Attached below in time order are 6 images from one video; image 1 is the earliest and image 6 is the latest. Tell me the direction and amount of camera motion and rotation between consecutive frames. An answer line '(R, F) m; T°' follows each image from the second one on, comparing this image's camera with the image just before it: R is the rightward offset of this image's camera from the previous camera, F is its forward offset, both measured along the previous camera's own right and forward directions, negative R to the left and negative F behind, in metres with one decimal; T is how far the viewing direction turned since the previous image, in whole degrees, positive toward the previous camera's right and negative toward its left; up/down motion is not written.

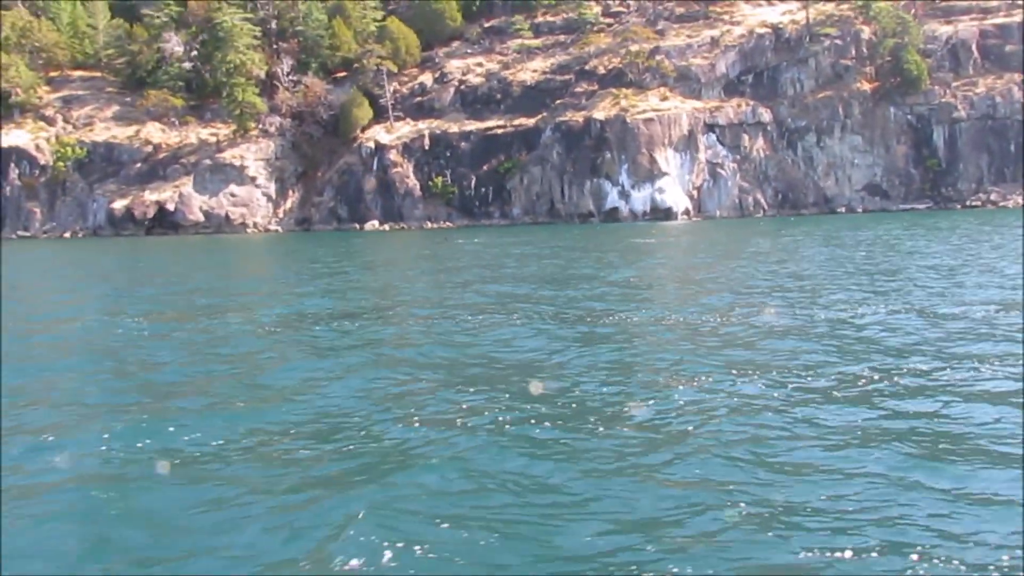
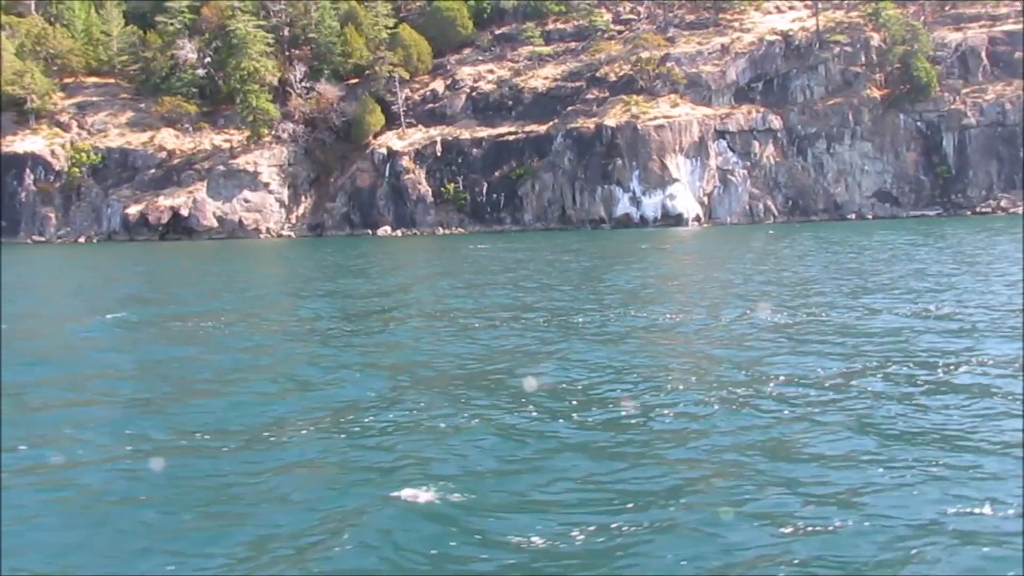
(-0.4, -0.2) m; 0°
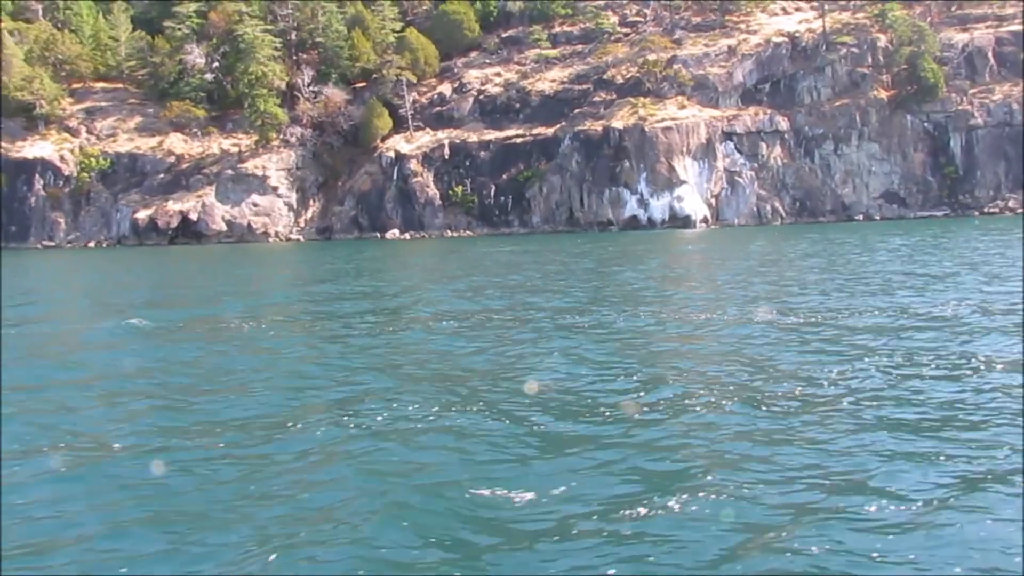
(-0.3, 0.0) m; 0°
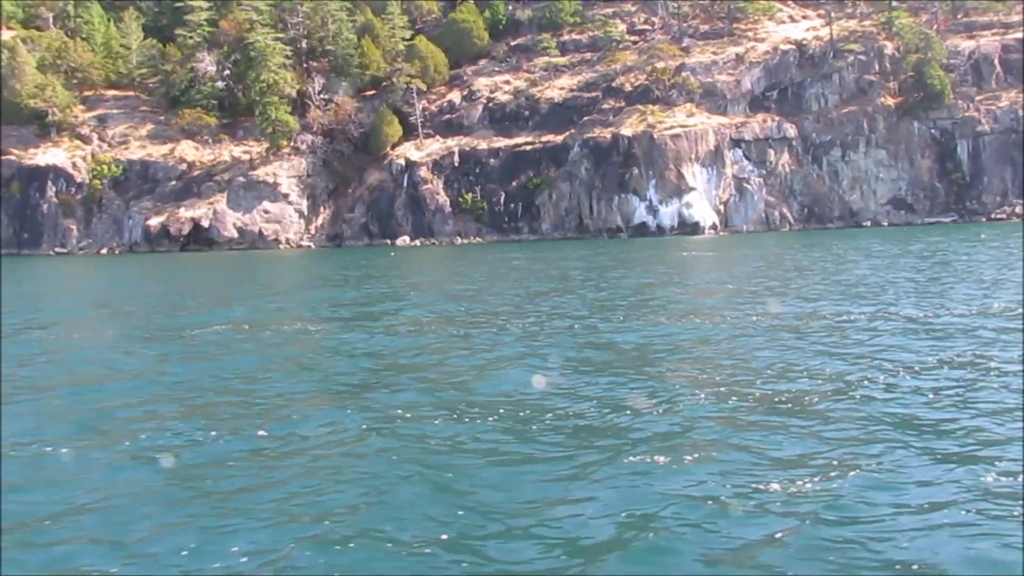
(-0.4, -0.2) m; 0°
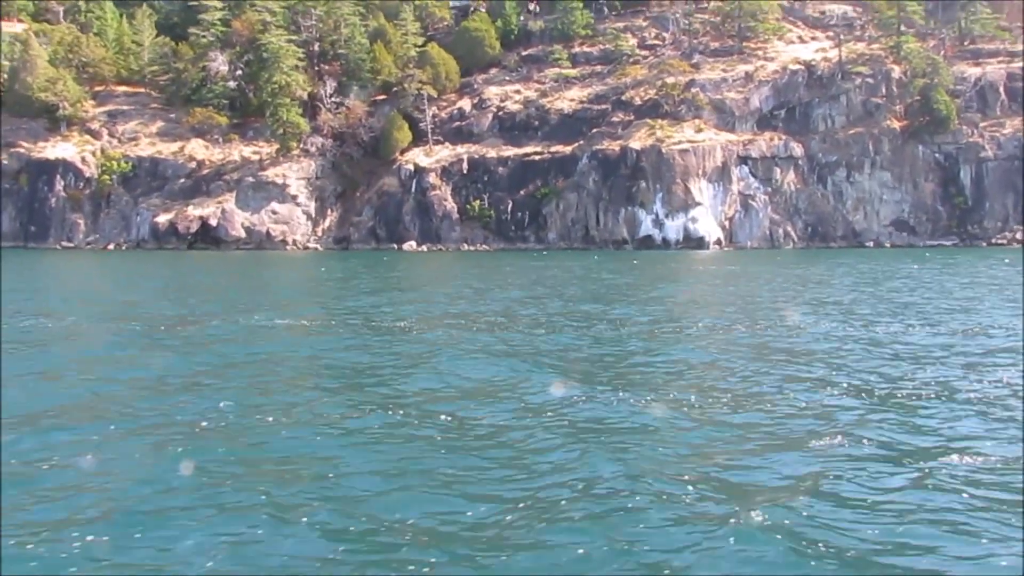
(-0.6, -0.2) m; +1°
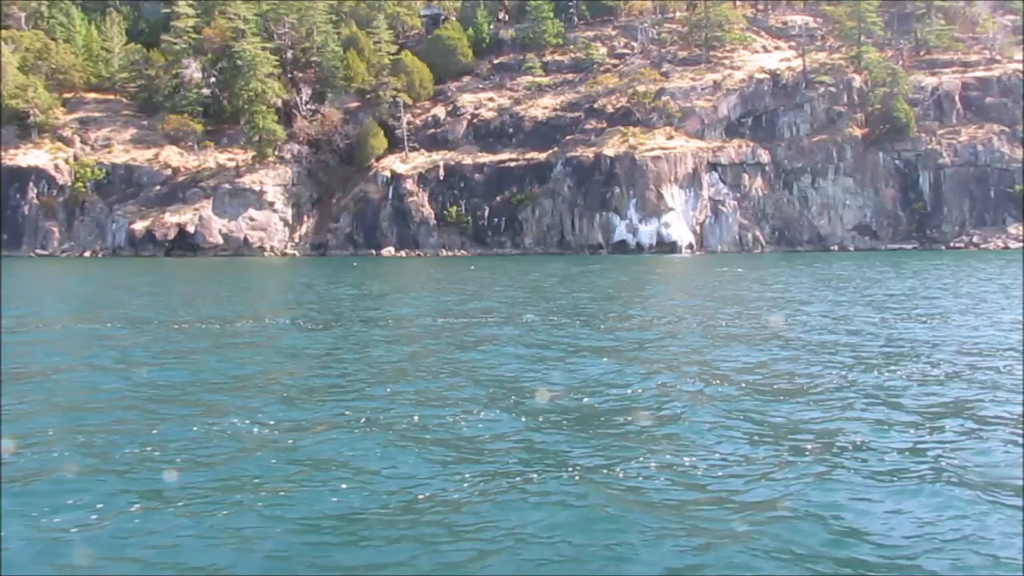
(-0.8, -0.5) m; +3°
